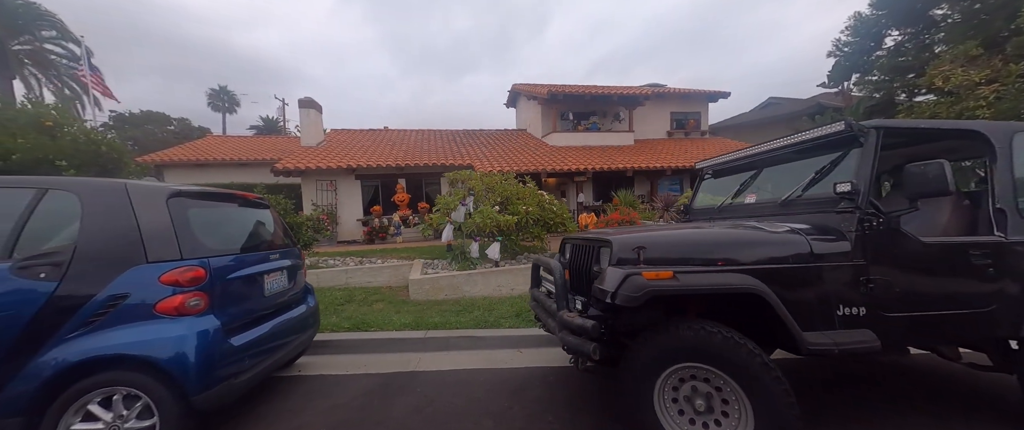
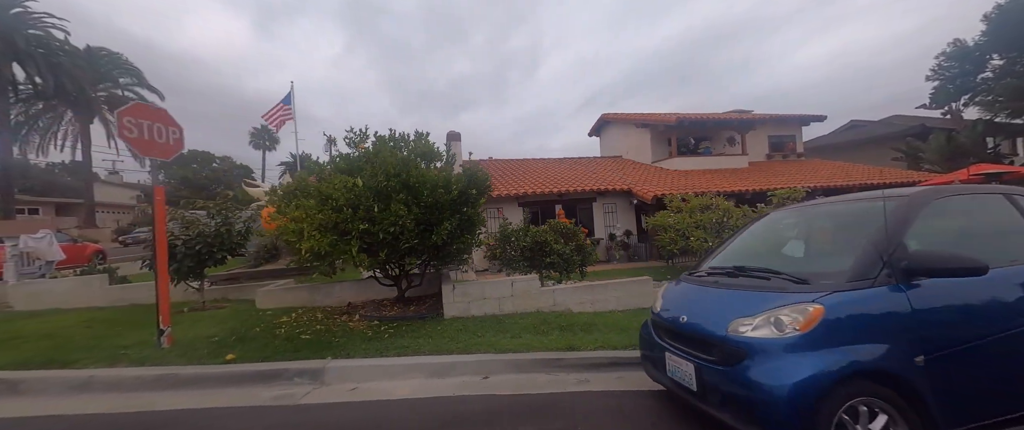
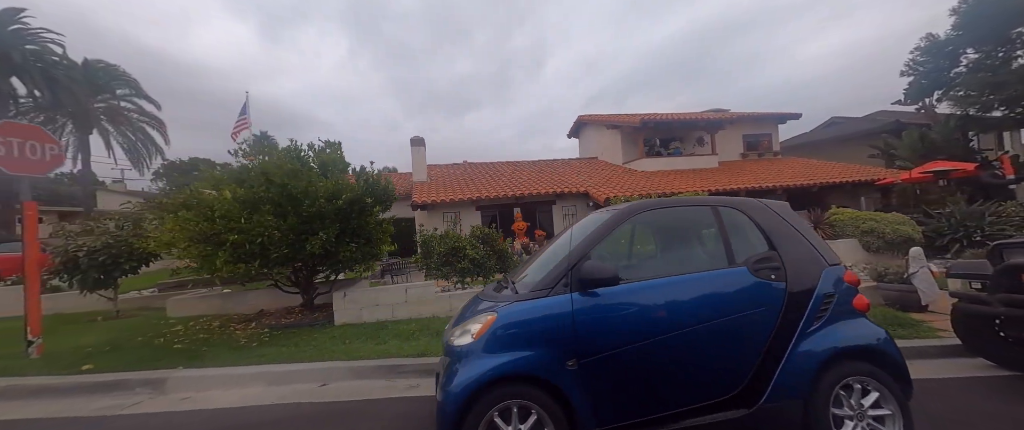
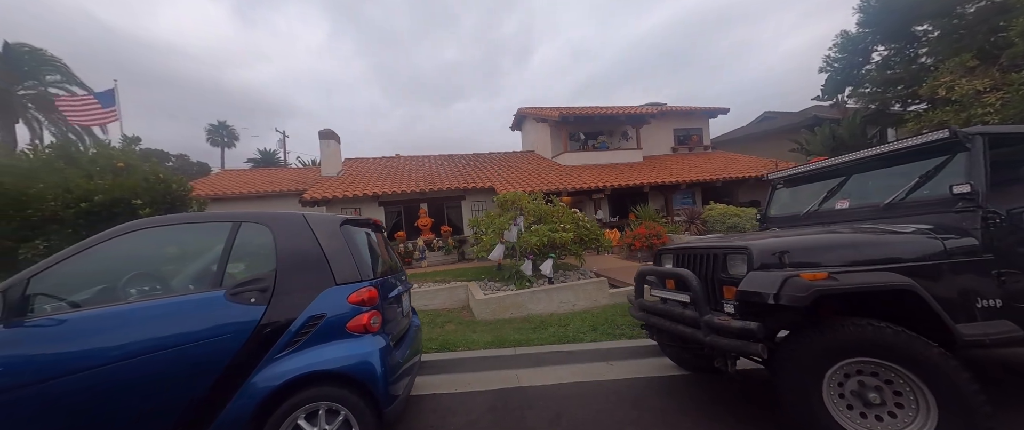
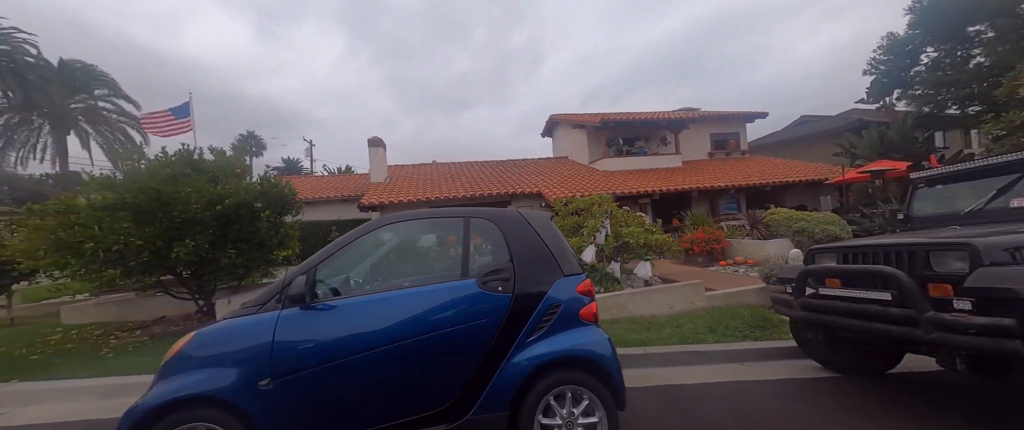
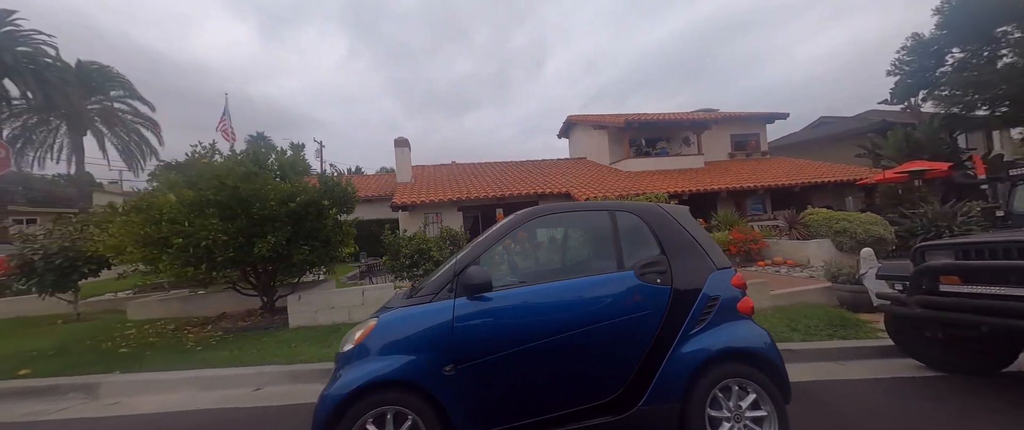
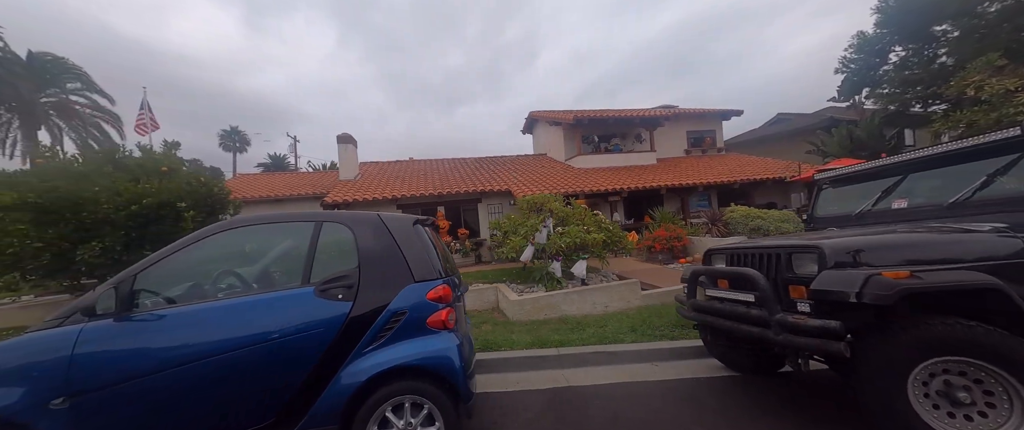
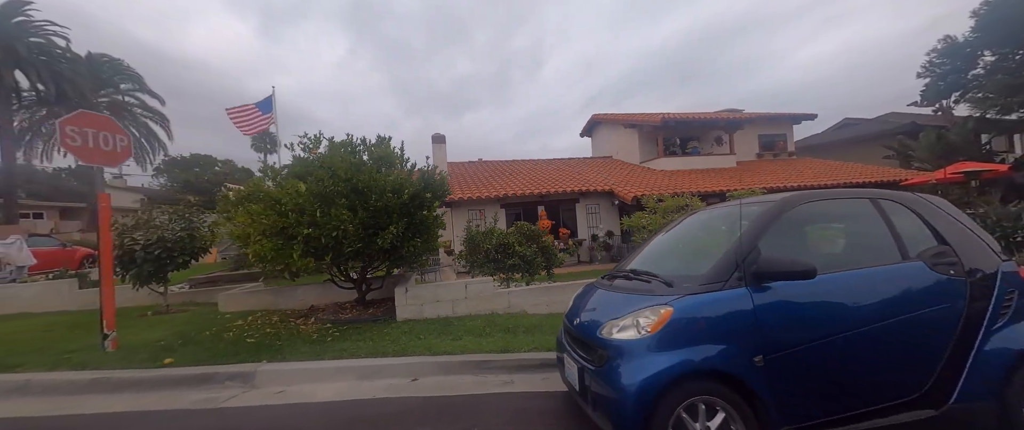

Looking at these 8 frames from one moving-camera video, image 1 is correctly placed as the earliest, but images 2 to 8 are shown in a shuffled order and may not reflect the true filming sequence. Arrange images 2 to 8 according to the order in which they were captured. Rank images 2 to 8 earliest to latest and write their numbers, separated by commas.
4, 7, 5, 6, 3, 8, 2
